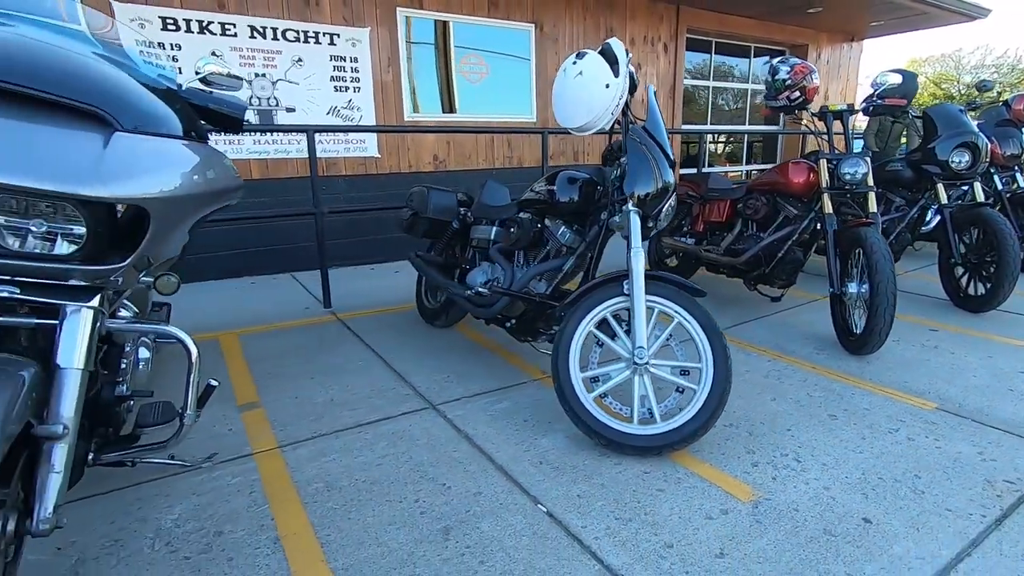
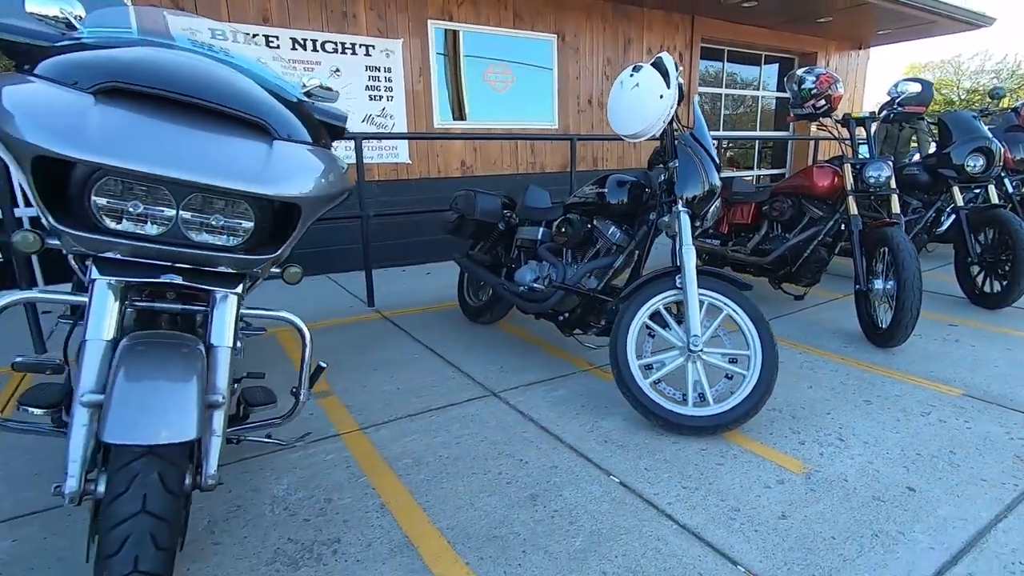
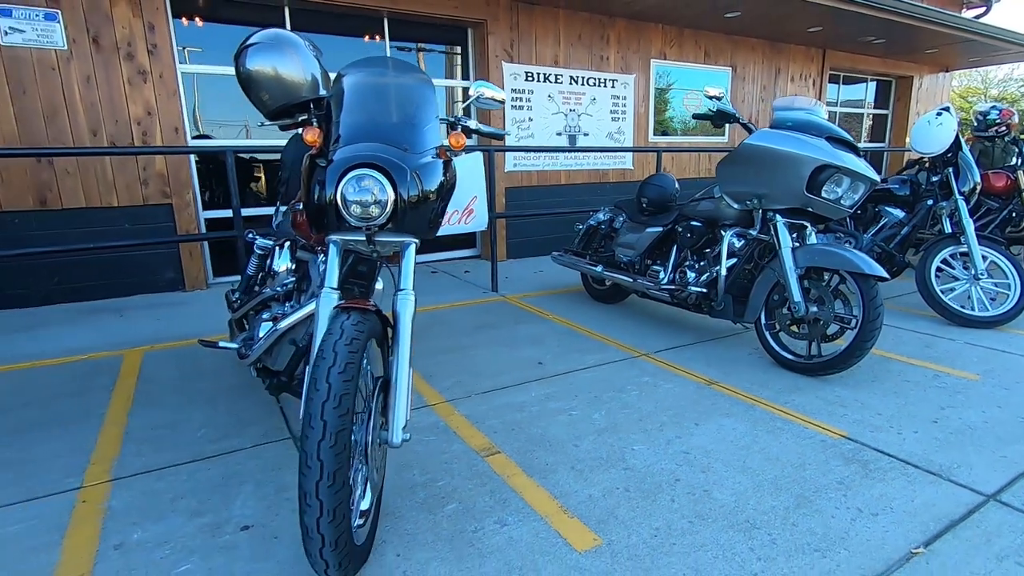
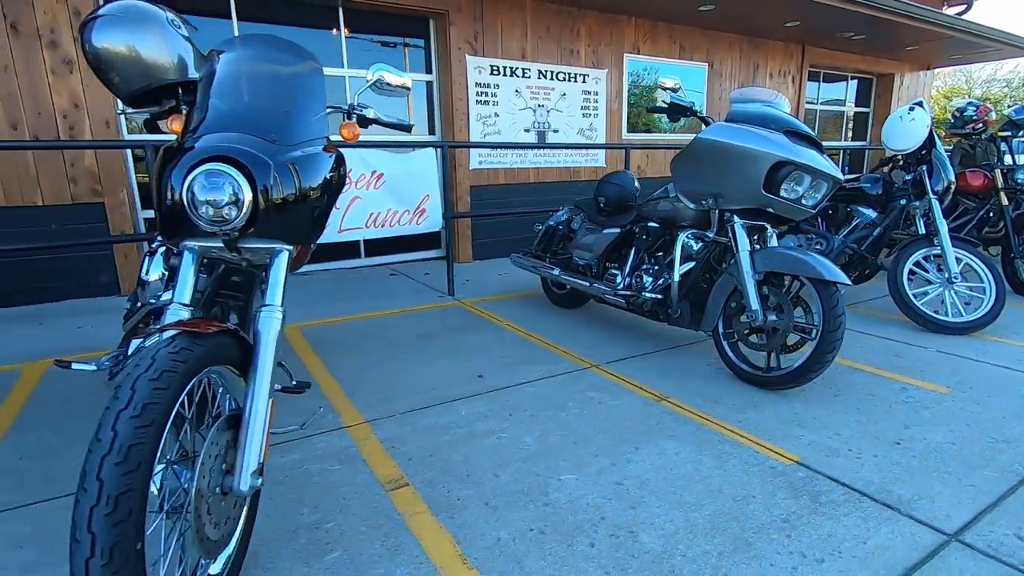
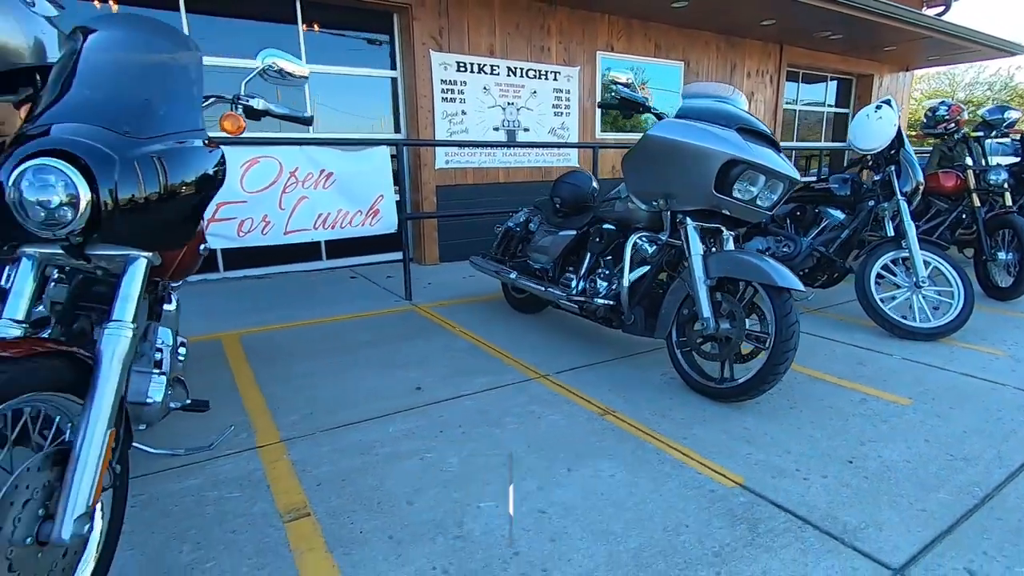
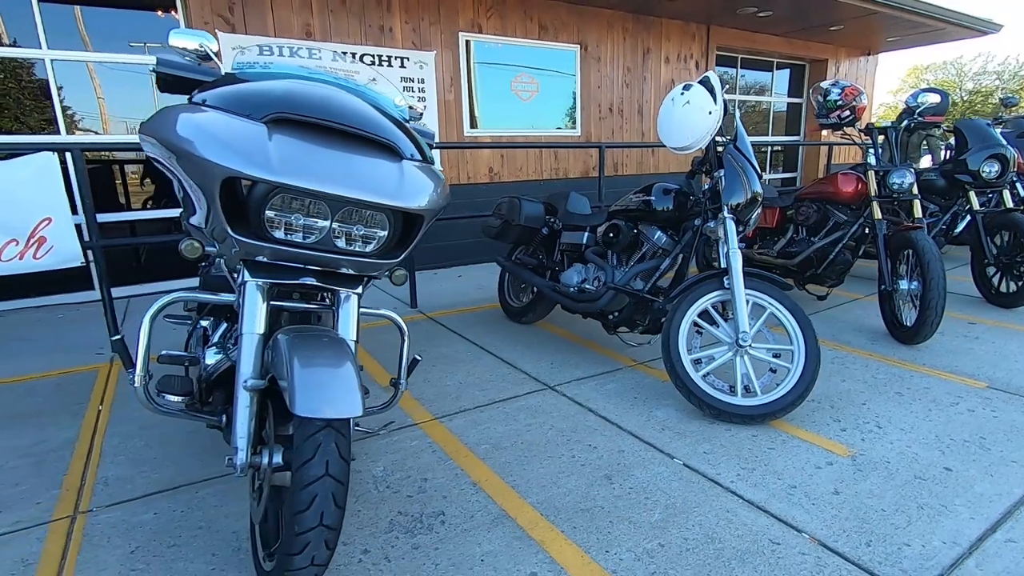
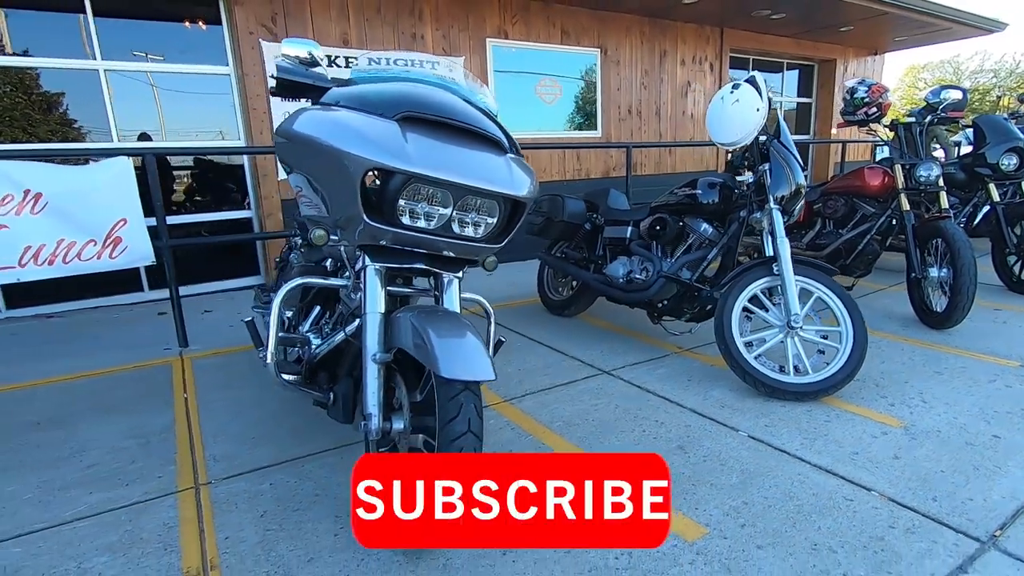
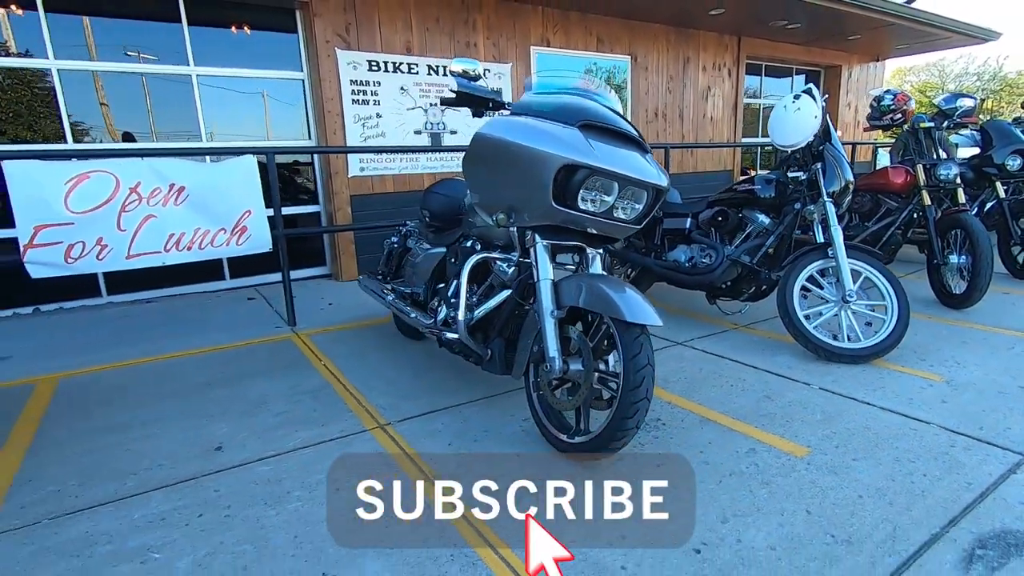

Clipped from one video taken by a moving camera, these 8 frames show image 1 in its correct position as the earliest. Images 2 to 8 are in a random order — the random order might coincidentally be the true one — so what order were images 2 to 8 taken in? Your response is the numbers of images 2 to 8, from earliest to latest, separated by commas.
2, 6, 7, 8, 5, 4, 3
